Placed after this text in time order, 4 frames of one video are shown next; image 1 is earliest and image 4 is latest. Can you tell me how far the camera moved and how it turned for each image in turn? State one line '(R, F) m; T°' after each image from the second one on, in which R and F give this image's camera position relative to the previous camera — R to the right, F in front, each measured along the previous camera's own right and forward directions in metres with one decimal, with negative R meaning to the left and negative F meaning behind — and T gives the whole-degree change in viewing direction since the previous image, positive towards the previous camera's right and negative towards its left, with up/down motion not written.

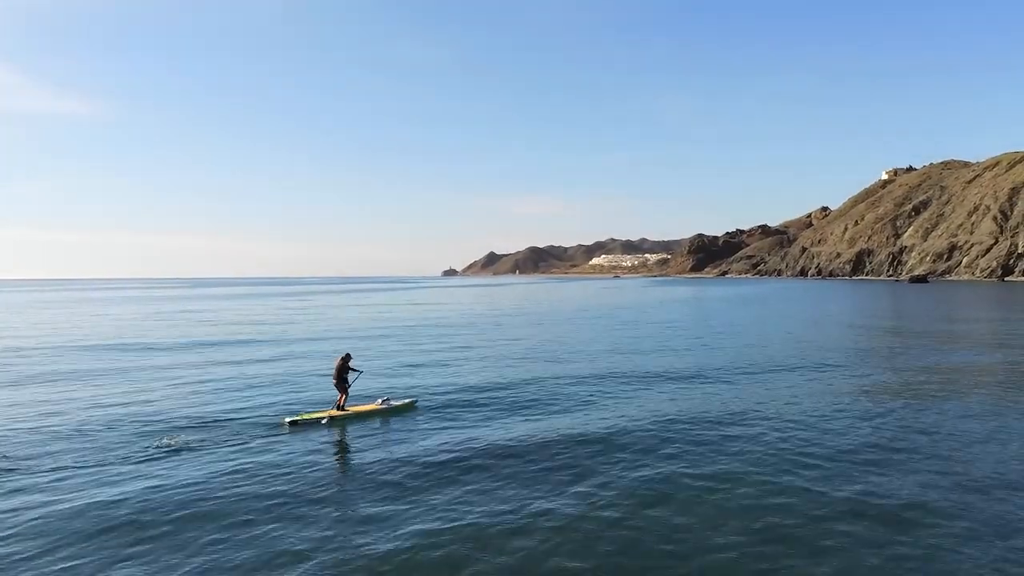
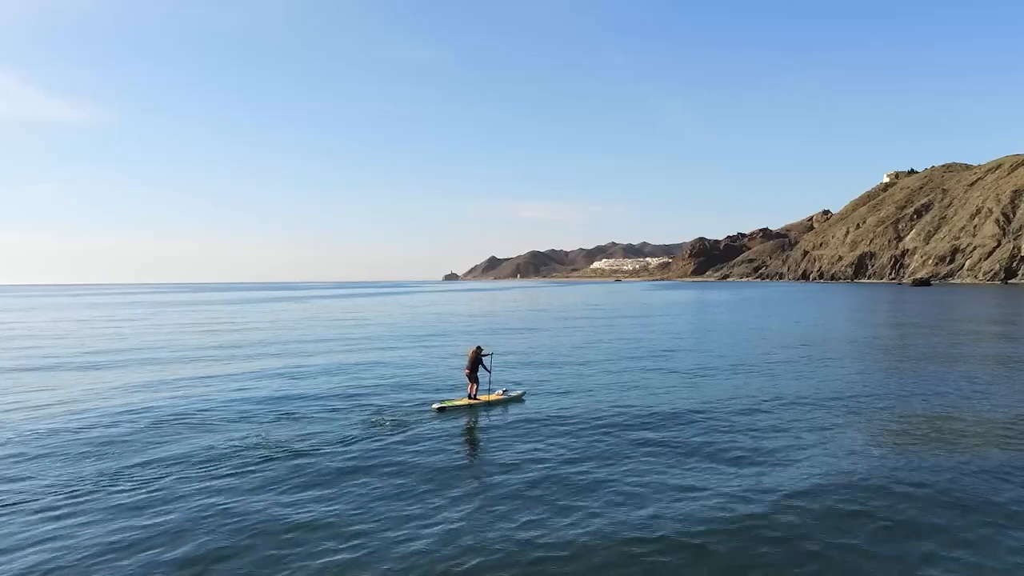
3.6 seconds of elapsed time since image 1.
(-0.9, +0.4) m; 0°
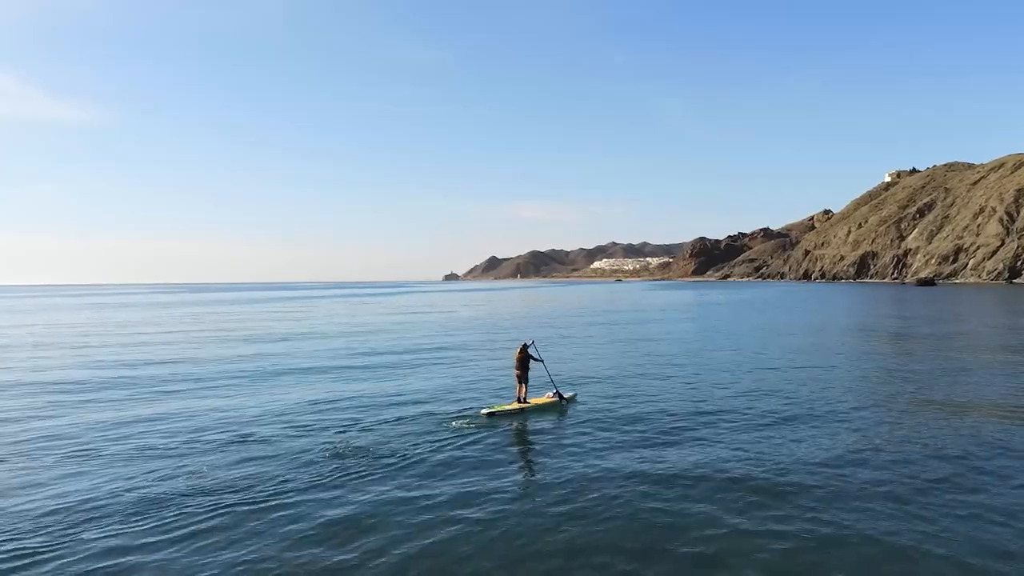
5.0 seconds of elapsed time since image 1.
(-0.9, +1.1) m; 0°
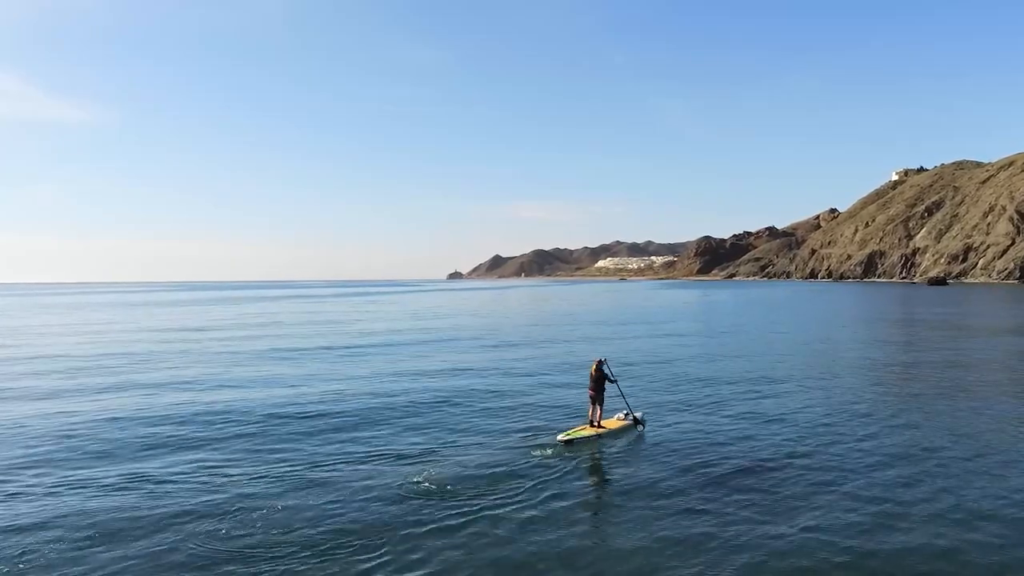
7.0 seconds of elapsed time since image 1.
(-2.4, +2.6) m; 0°
